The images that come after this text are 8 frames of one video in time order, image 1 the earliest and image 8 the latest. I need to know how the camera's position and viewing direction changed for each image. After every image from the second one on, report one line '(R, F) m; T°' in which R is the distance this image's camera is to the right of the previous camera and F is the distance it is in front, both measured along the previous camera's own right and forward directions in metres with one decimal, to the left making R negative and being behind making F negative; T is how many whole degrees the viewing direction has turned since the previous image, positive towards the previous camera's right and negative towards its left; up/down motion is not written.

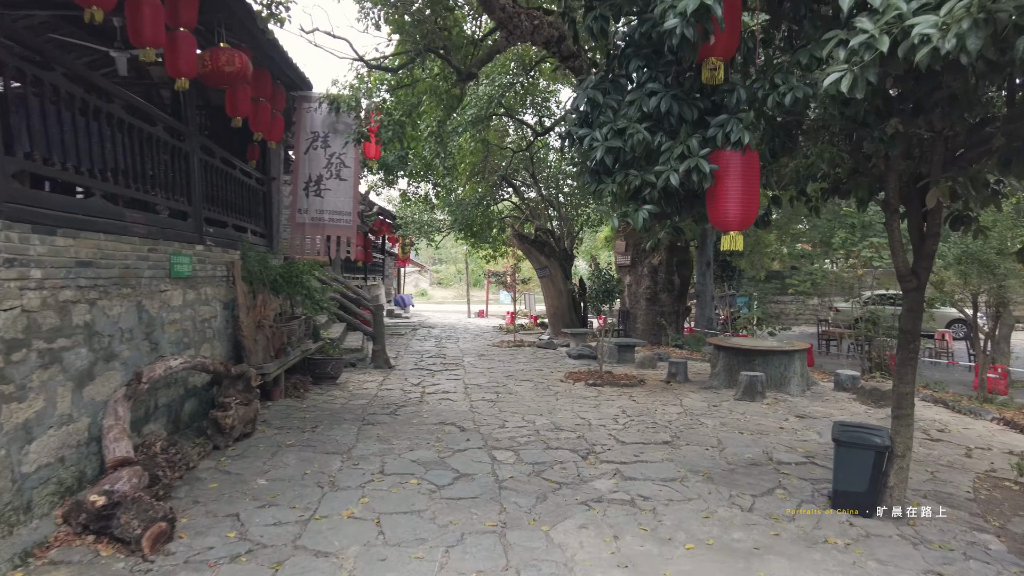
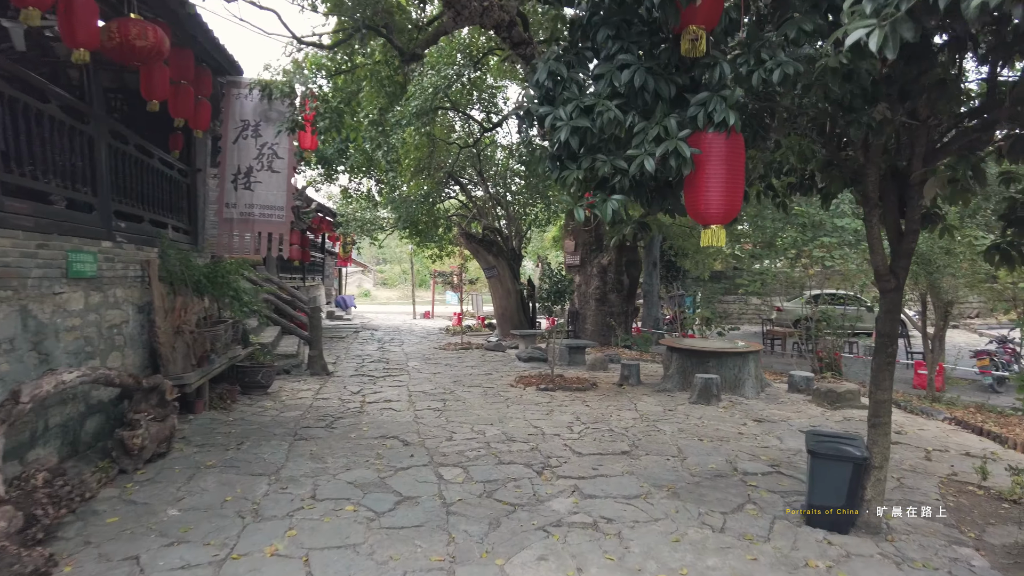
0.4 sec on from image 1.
(0.0, +0.4) m; +5°
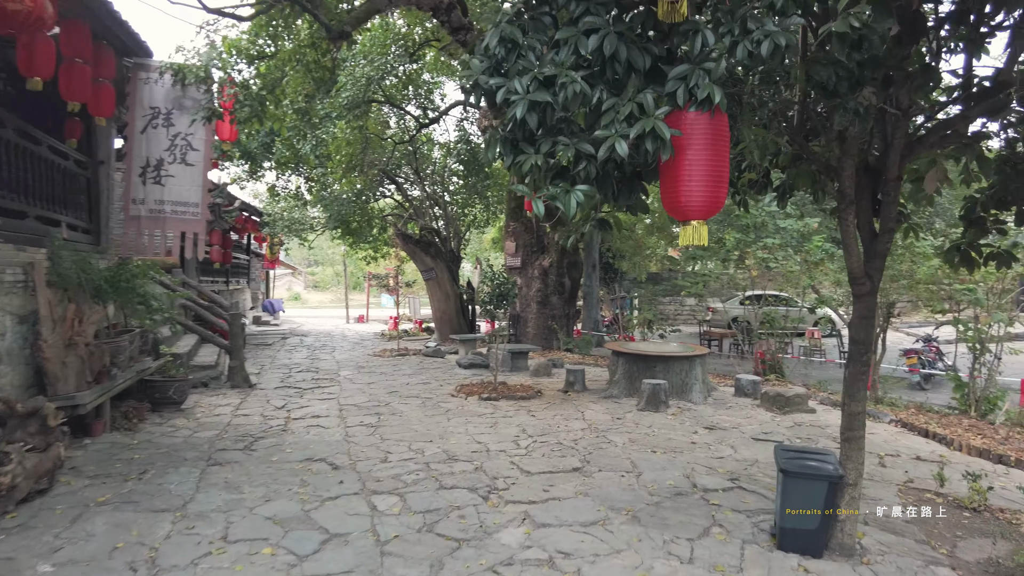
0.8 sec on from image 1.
(0.0, +0.5) m; +5°
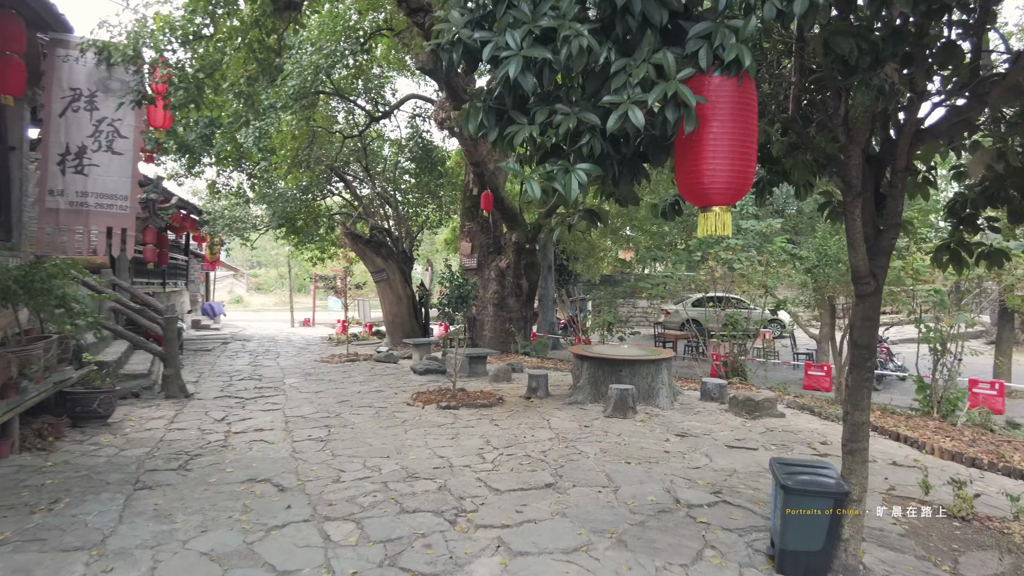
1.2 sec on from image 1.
(-0.1, +0.4) m; +4°
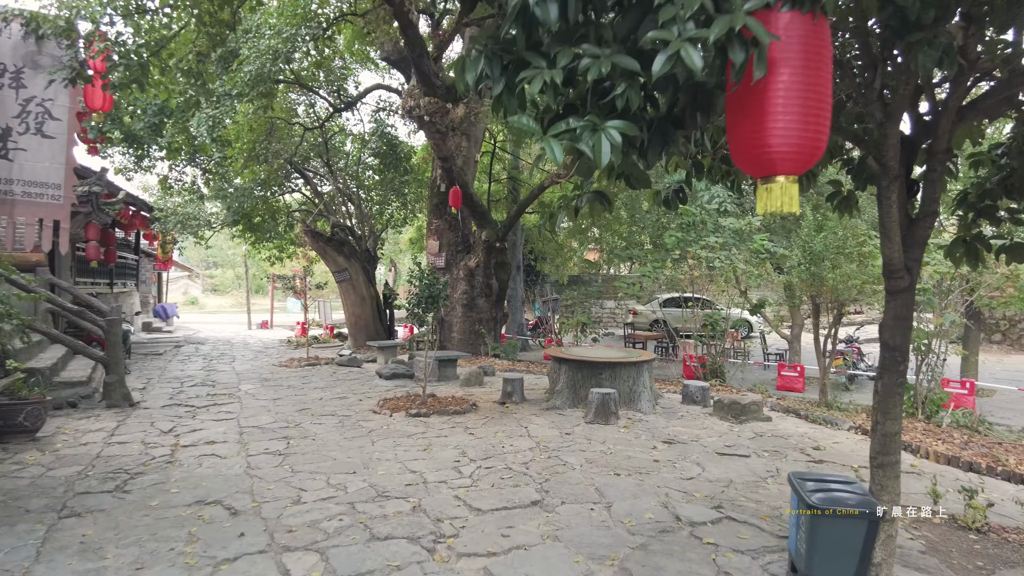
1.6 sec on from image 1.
(-0.1, +0.4) m; +3°
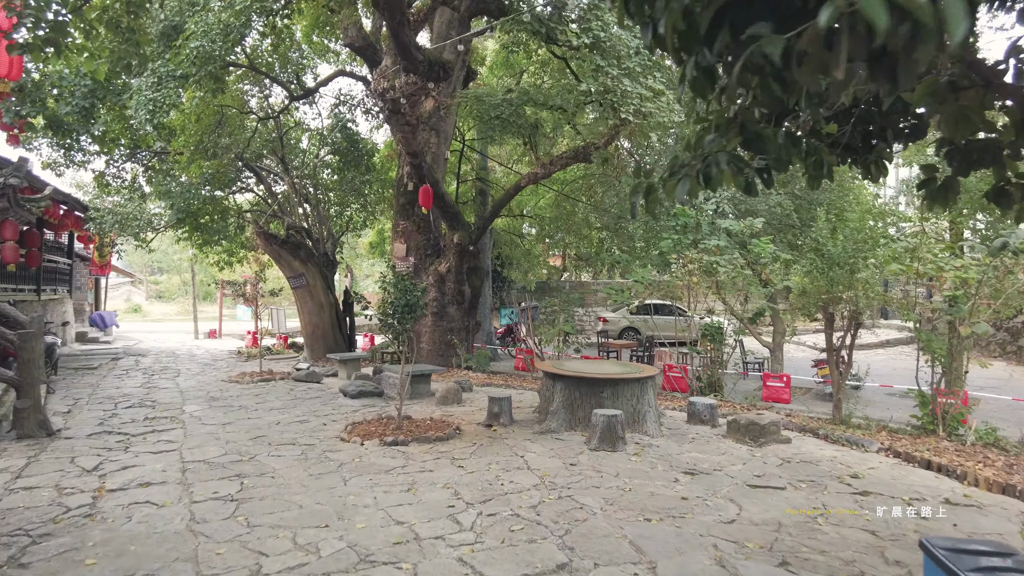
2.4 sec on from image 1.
(-0.3, +0.9) m; +4°
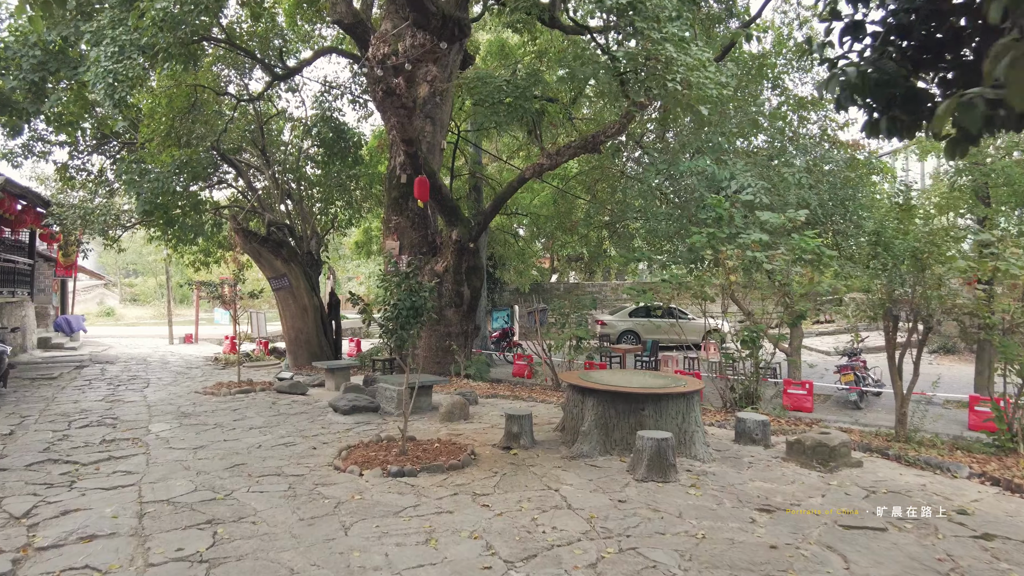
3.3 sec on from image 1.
(-0.3, +0.9) m; +2°
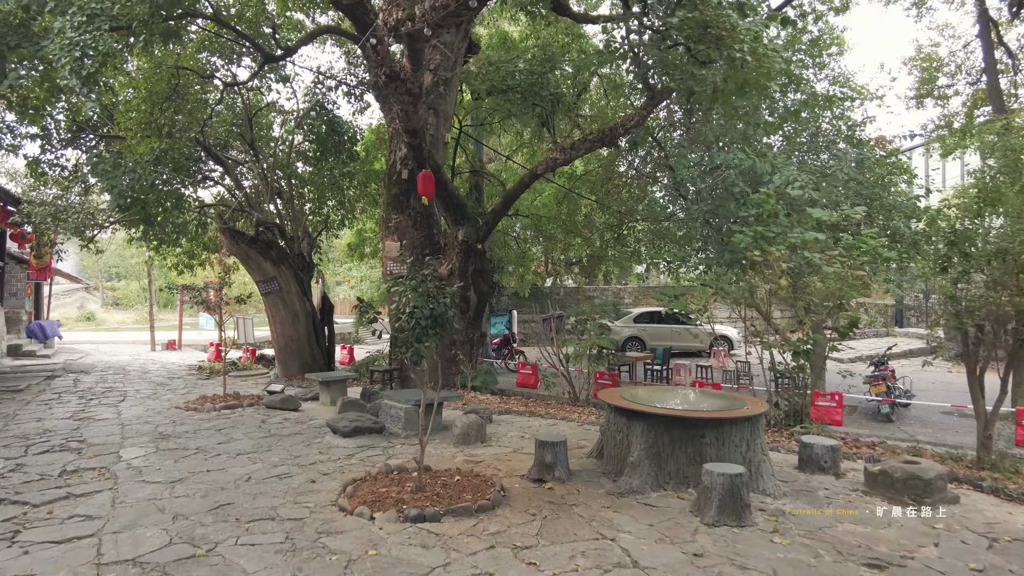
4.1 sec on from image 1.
(-0.3, +0.8) m; +1°
